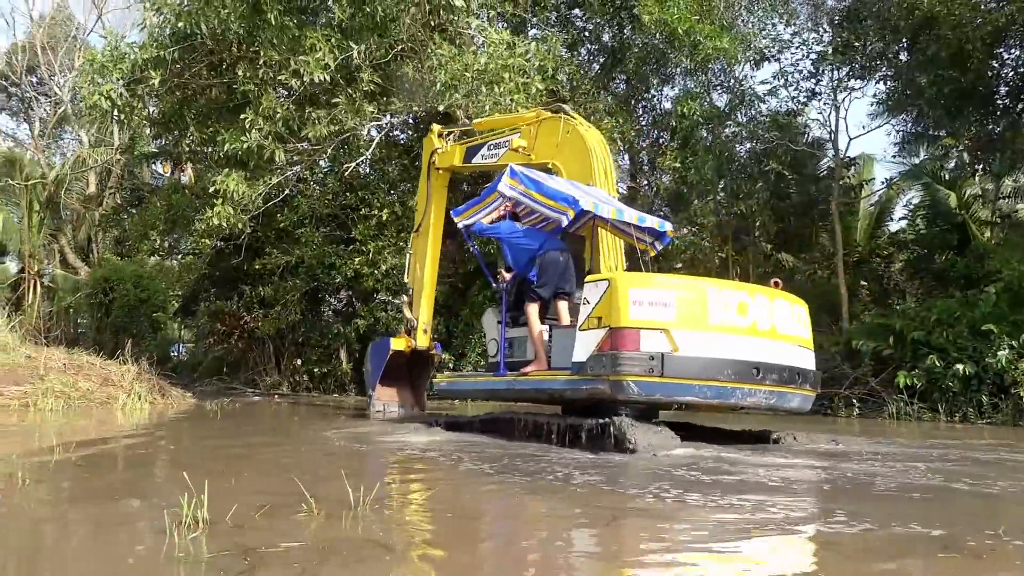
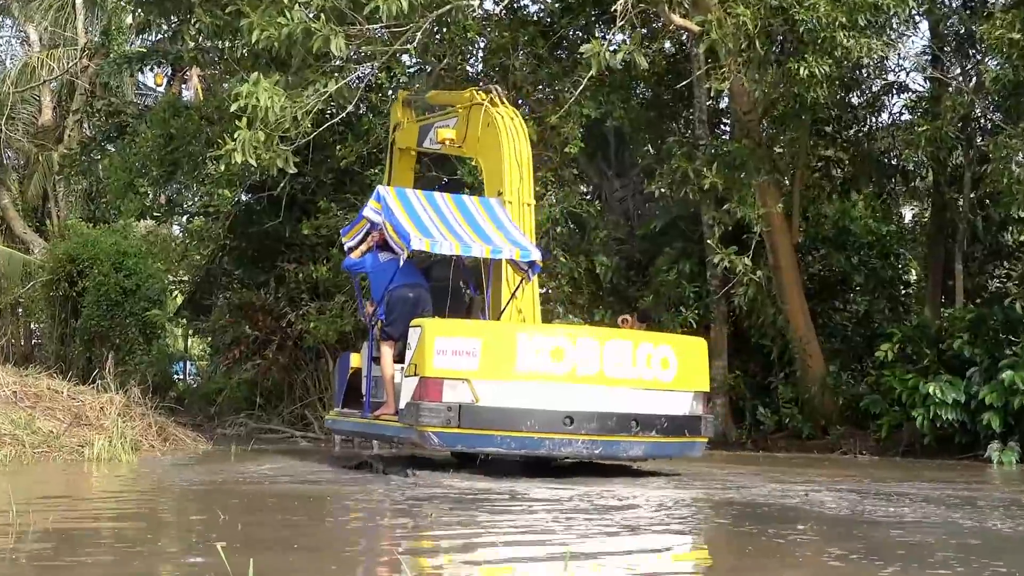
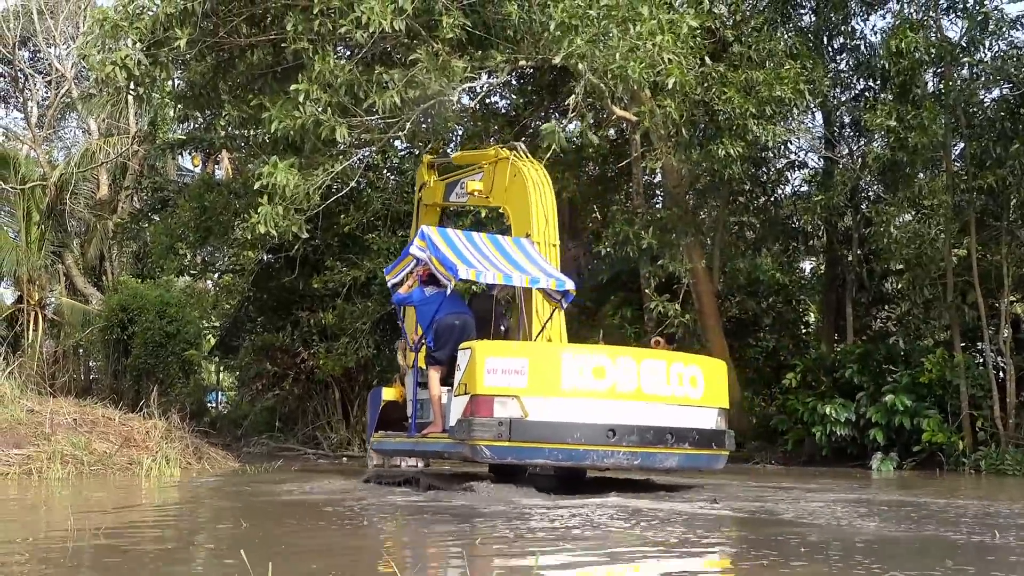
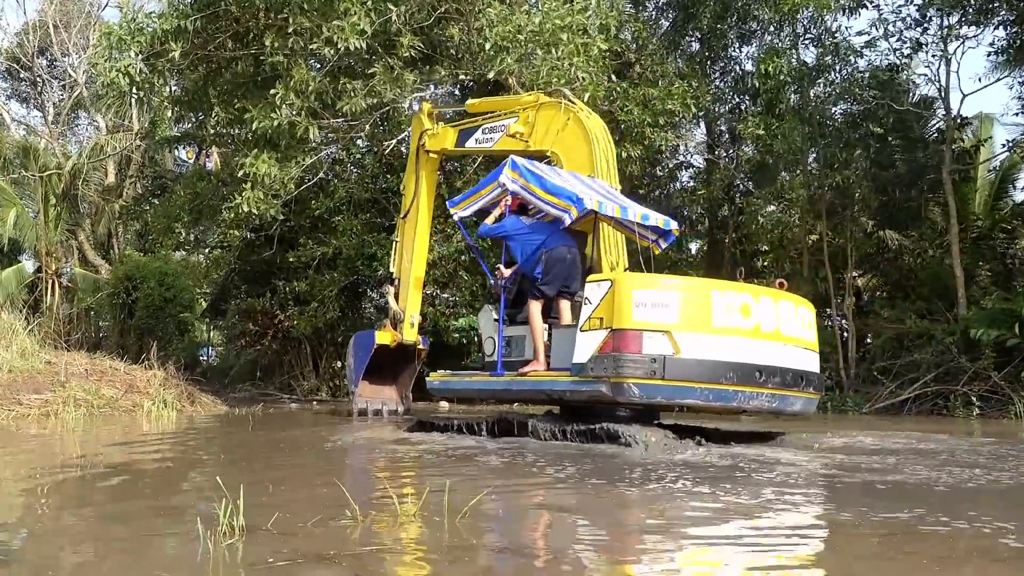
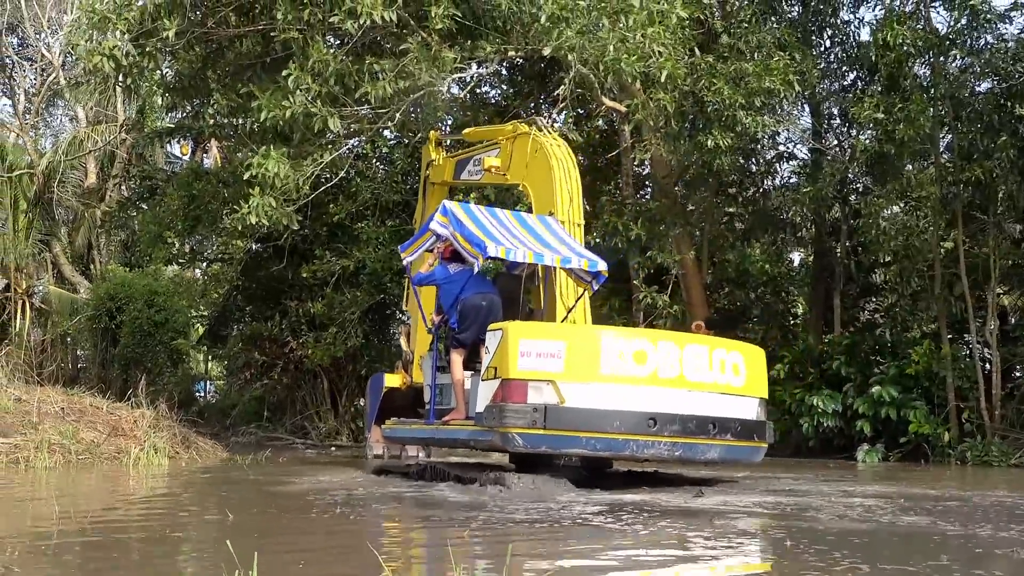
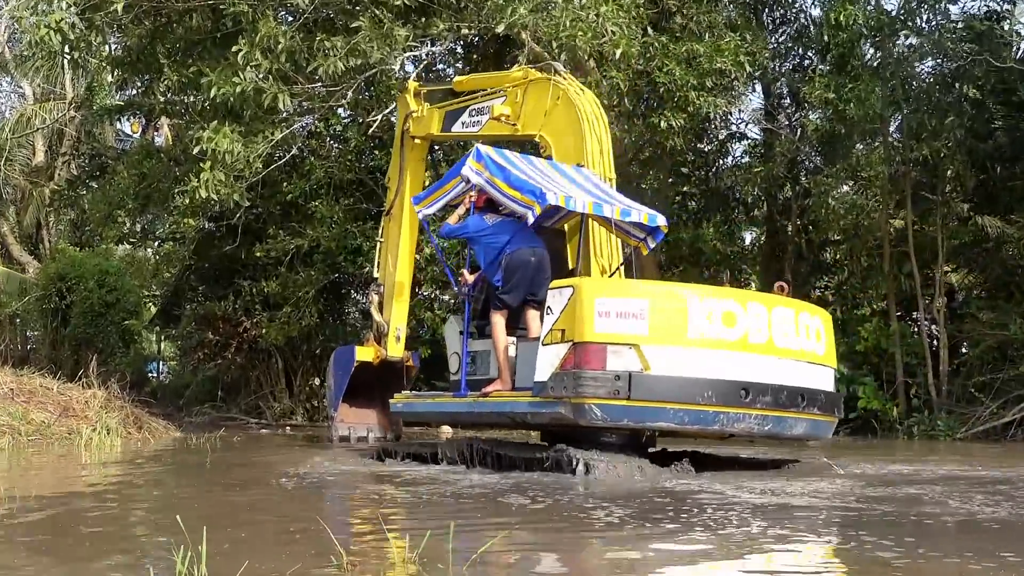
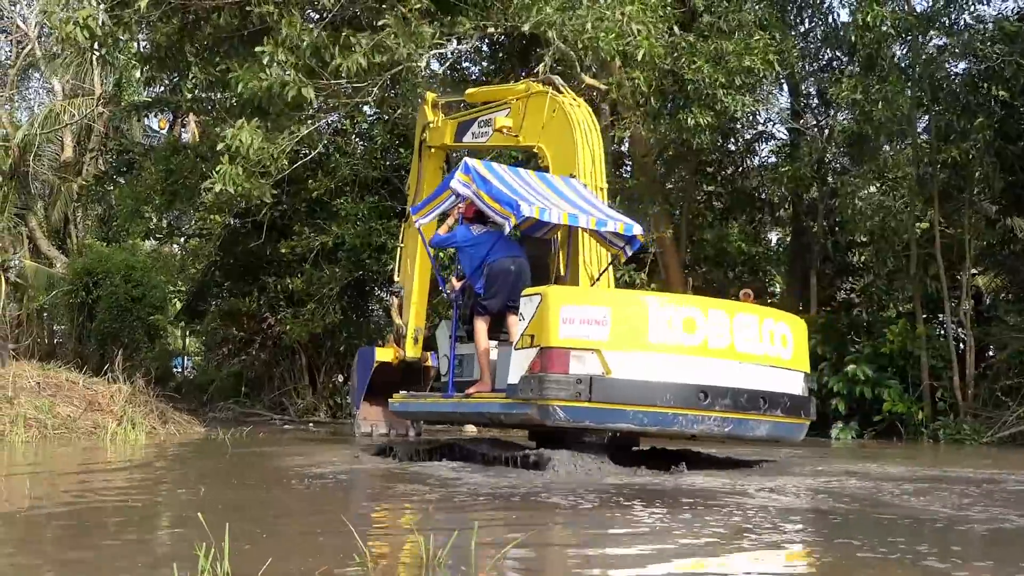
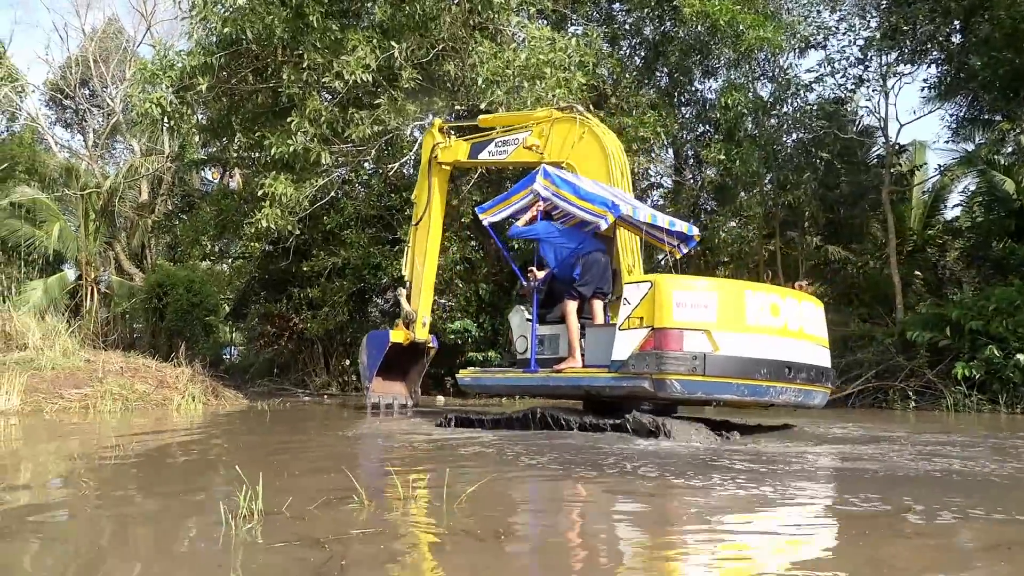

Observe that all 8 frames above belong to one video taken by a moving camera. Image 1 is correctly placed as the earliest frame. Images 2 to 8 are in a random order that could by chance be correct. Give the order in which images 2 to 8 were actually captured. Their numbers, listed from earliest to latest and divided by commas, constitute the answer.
8, 4, 6, 7, 5, 3, 2
